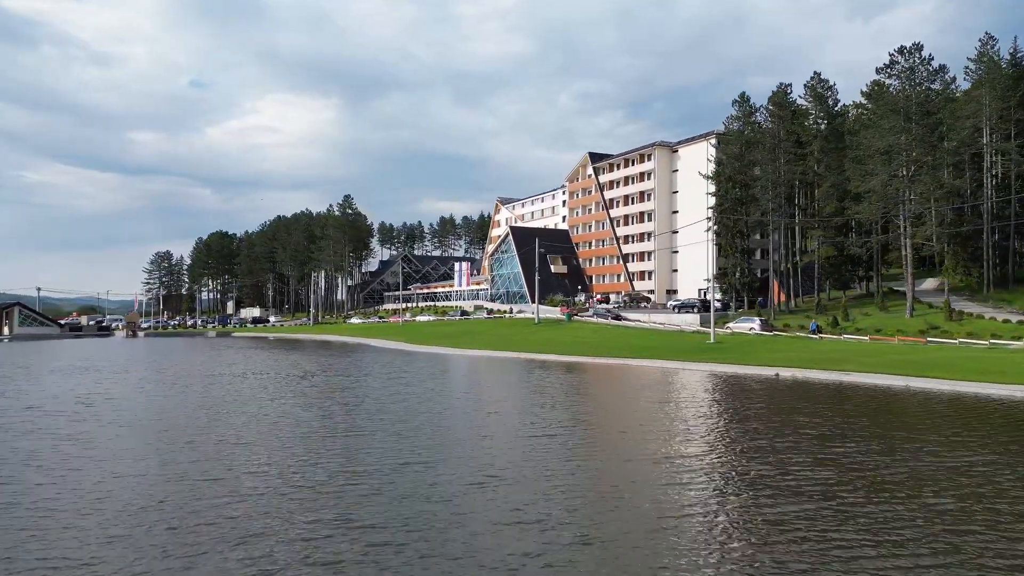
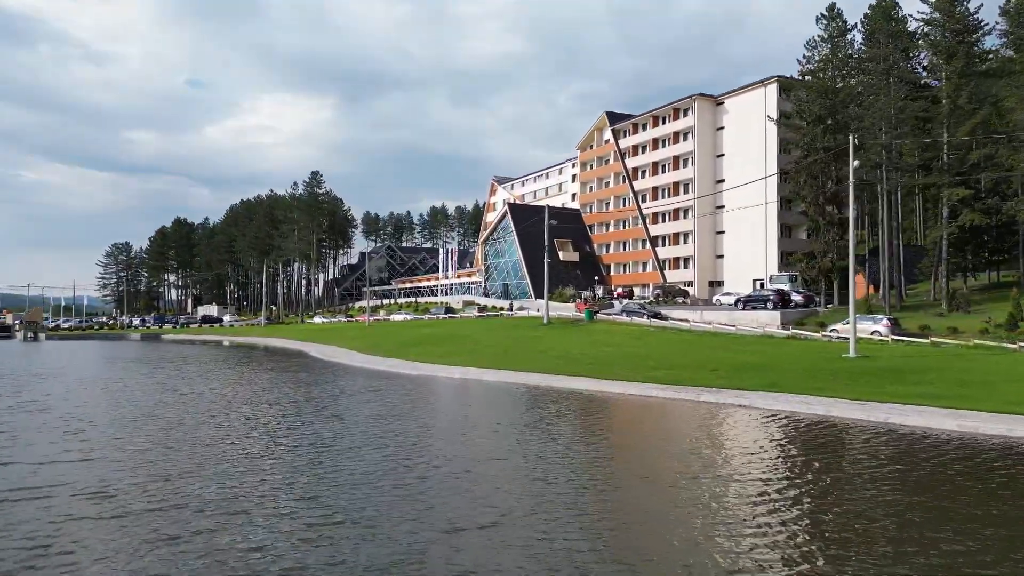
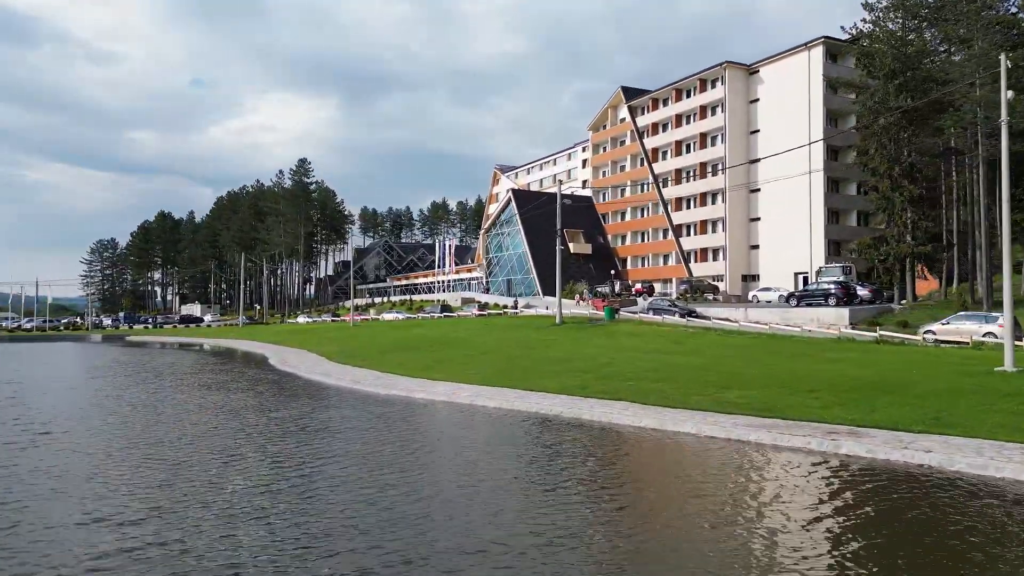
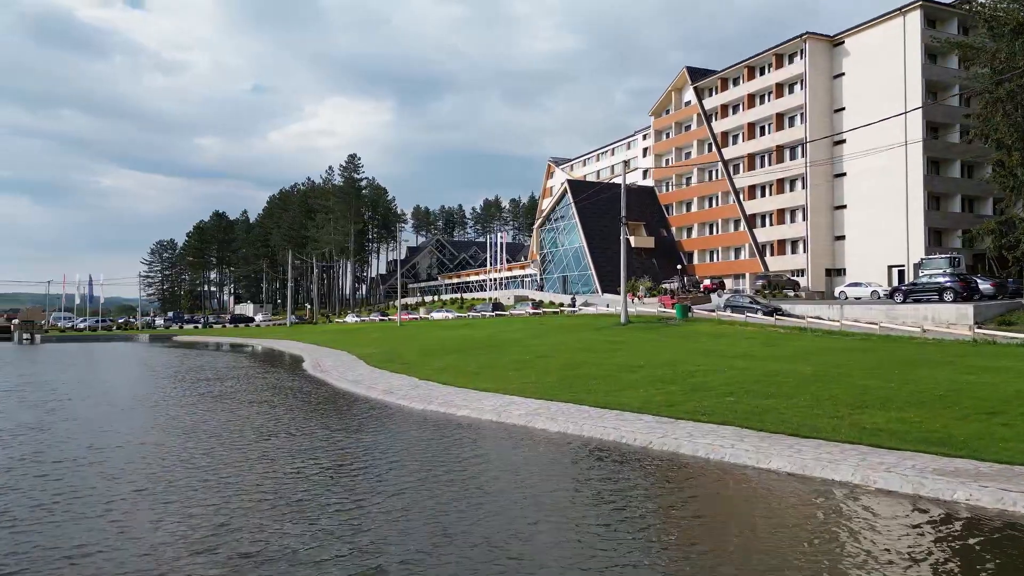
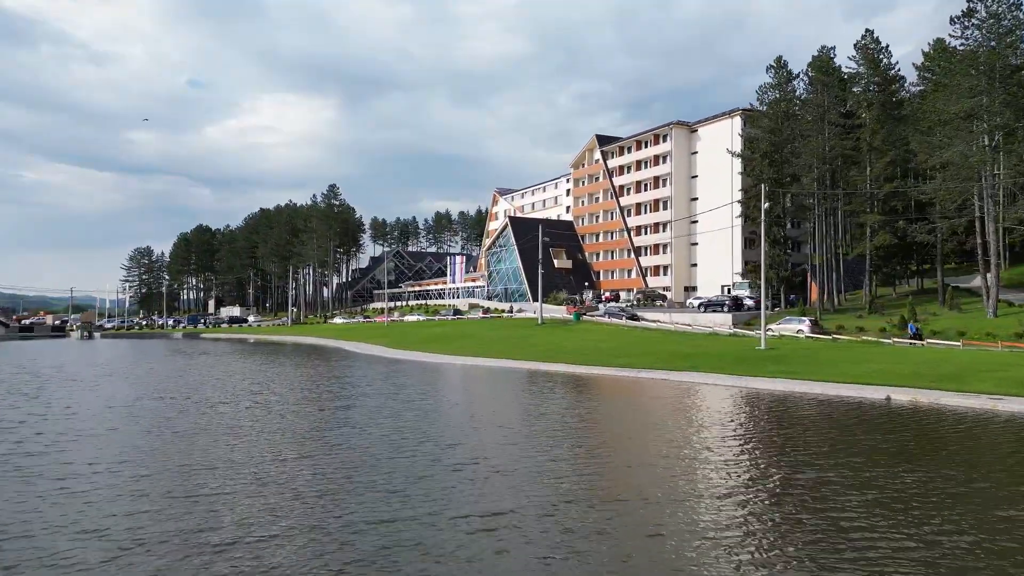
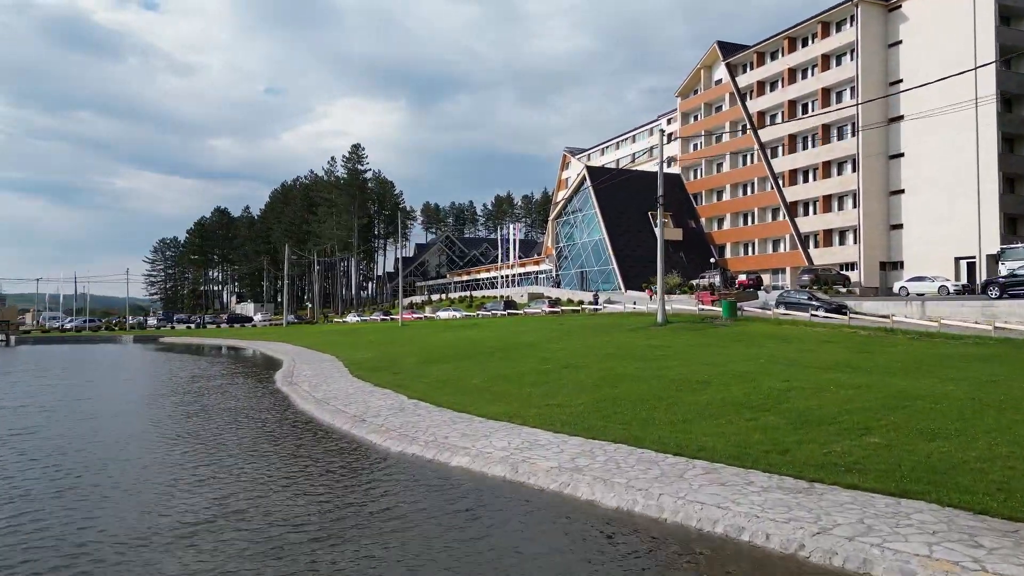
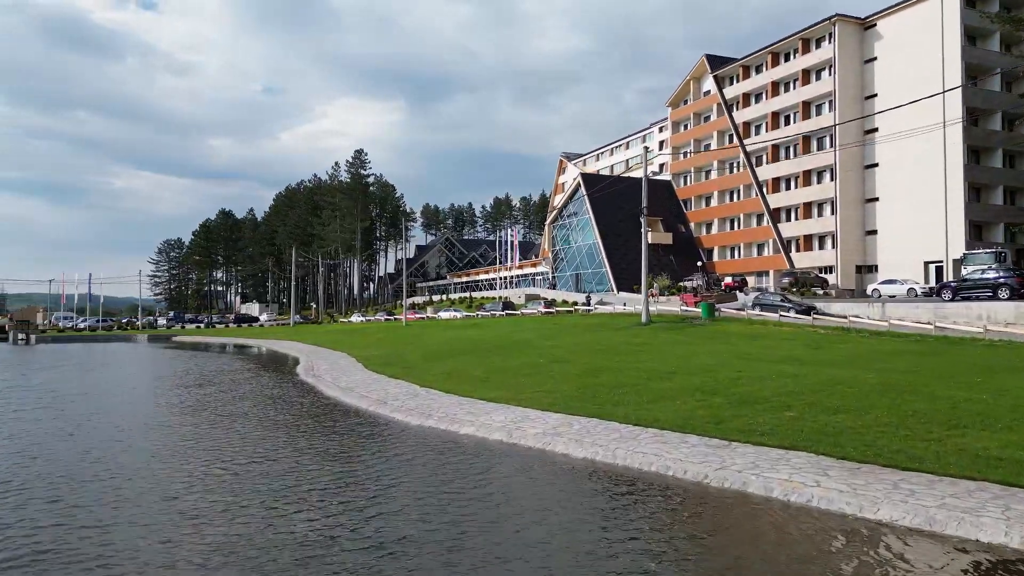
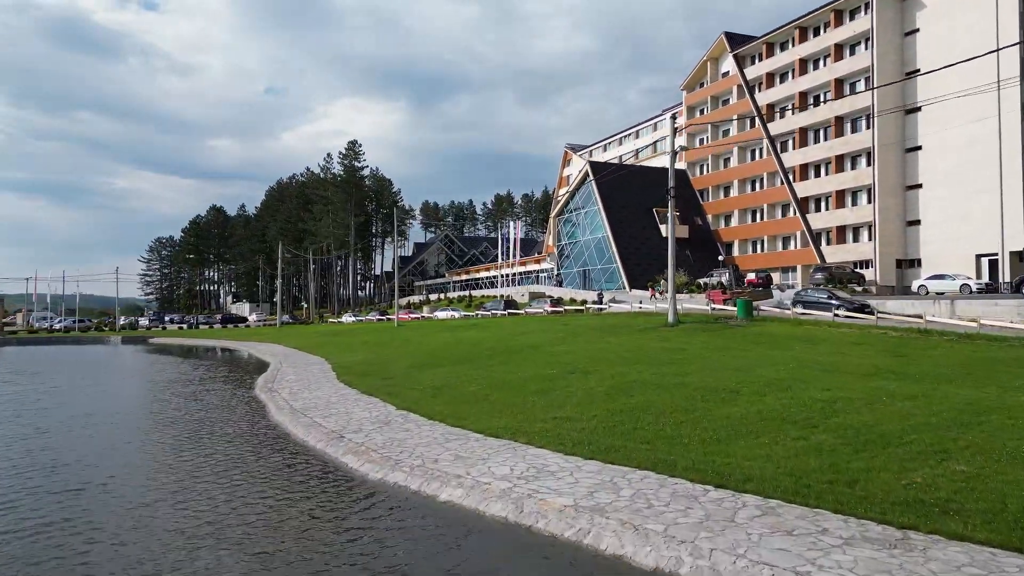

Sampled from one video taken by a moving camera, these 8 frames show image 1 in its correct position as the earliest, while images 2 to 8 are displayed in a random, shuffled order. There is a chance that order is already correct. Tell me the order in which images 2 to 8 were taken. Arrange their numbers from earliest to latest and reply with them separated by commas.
5, 2, 3, 4, 7, 6, 8
